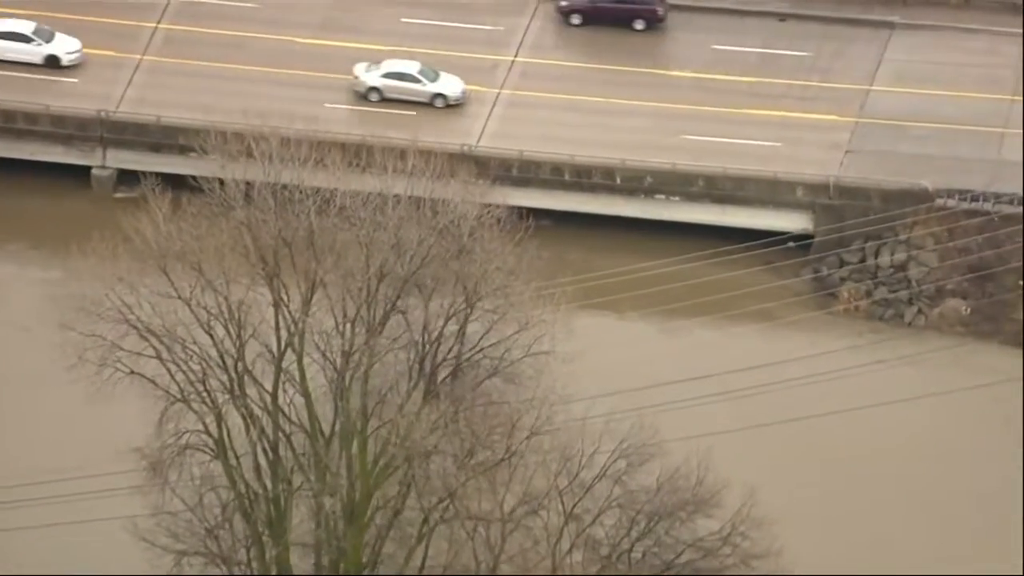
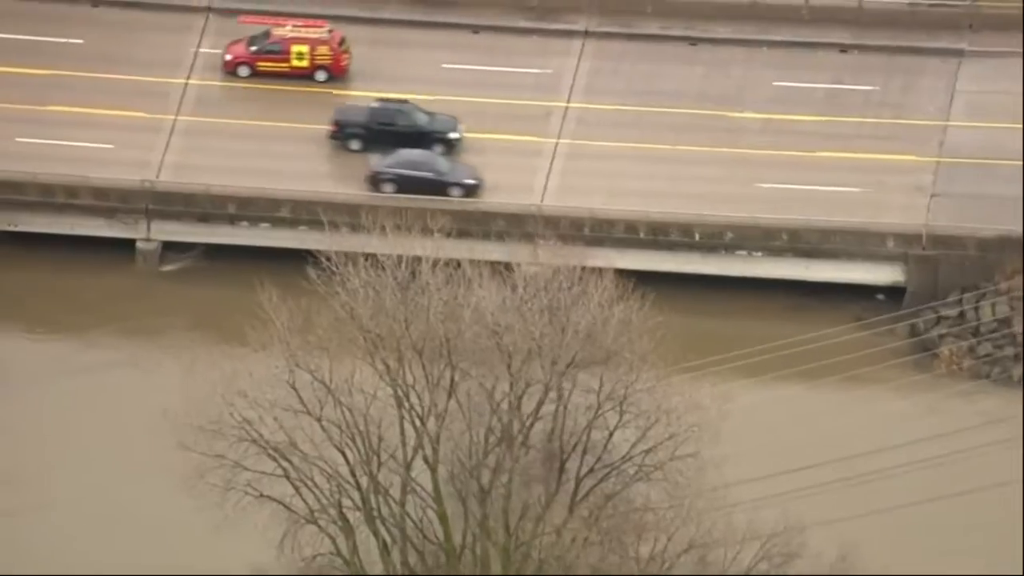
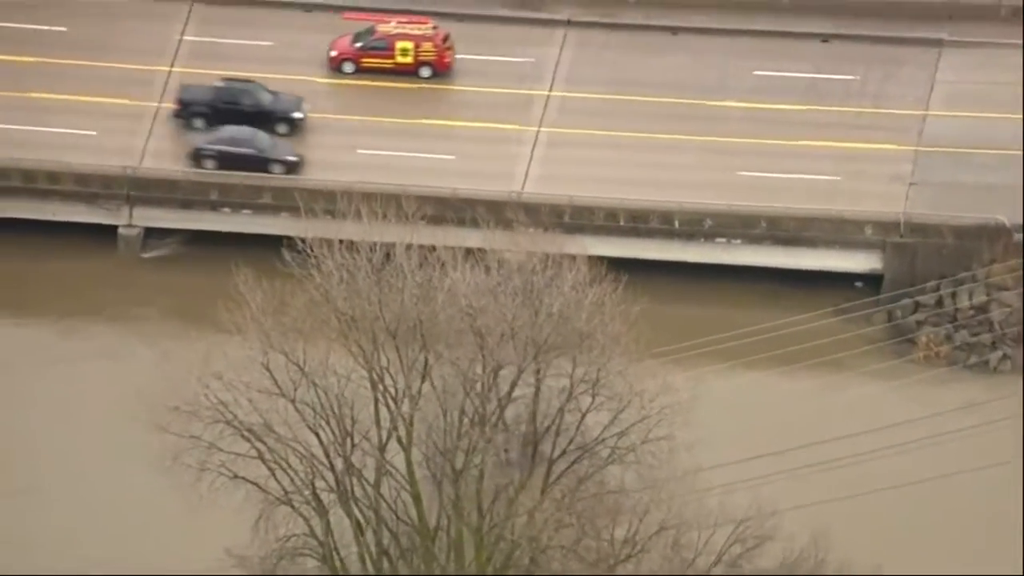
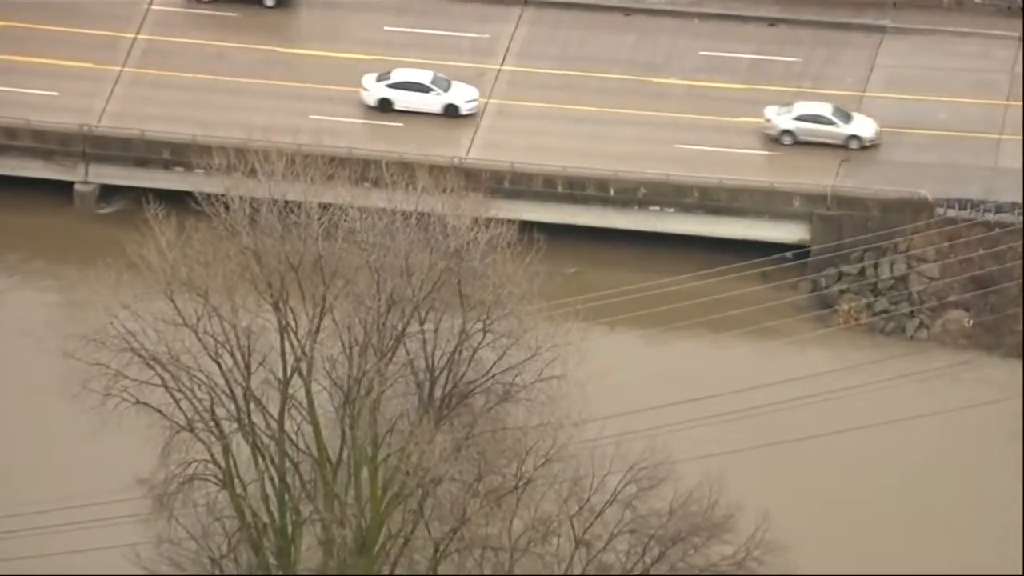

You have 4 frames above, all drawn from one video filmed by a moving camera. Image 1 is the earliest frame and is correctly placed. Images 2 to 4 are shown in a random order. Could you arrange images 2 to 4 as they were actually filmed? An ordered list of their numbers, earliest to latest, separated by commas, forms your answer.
4, 3, 2
